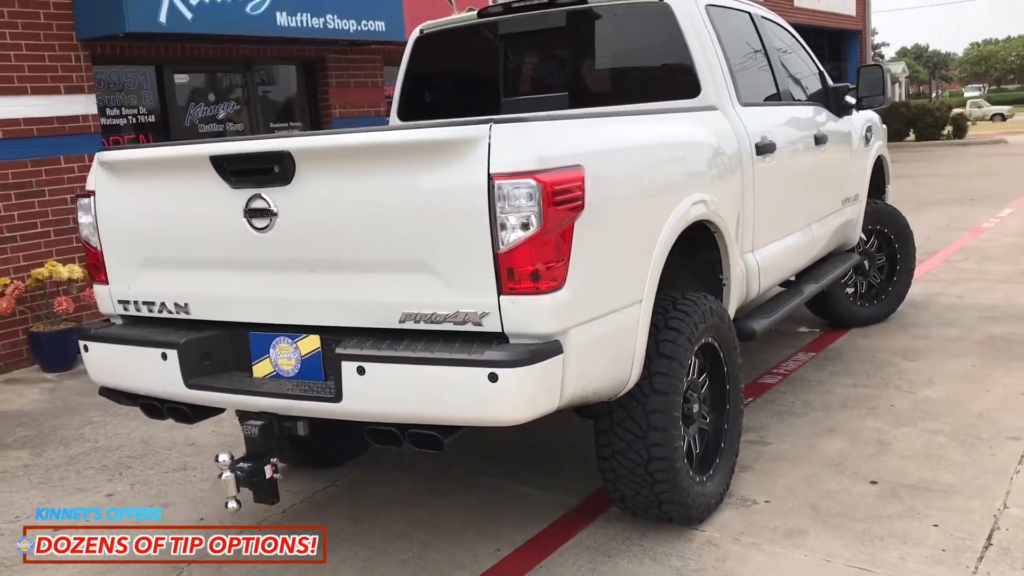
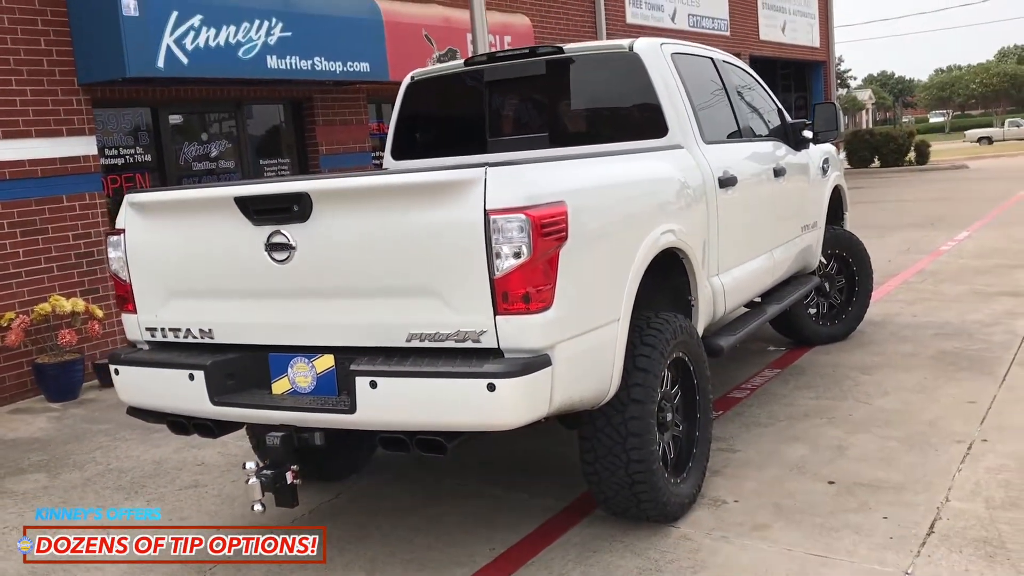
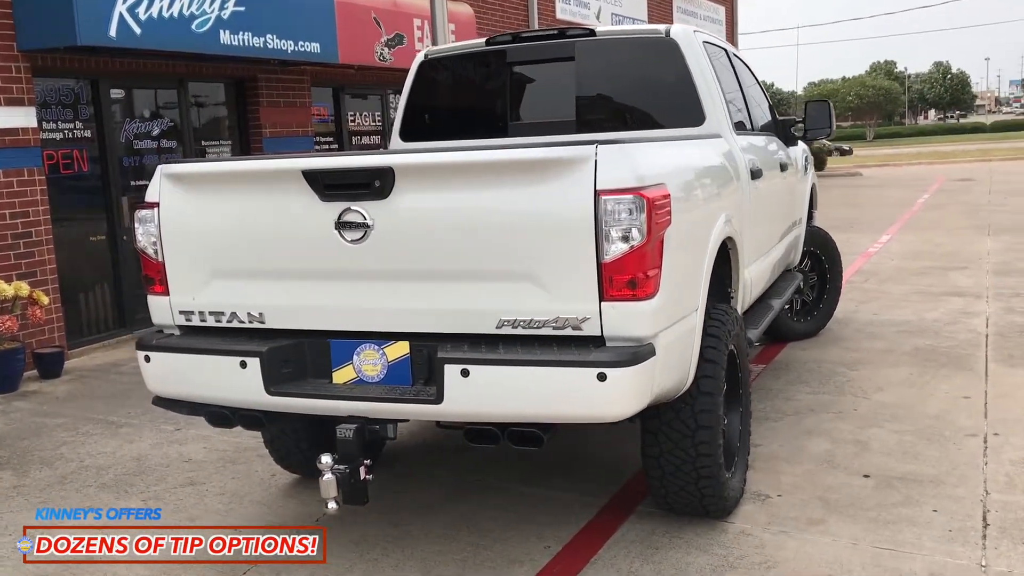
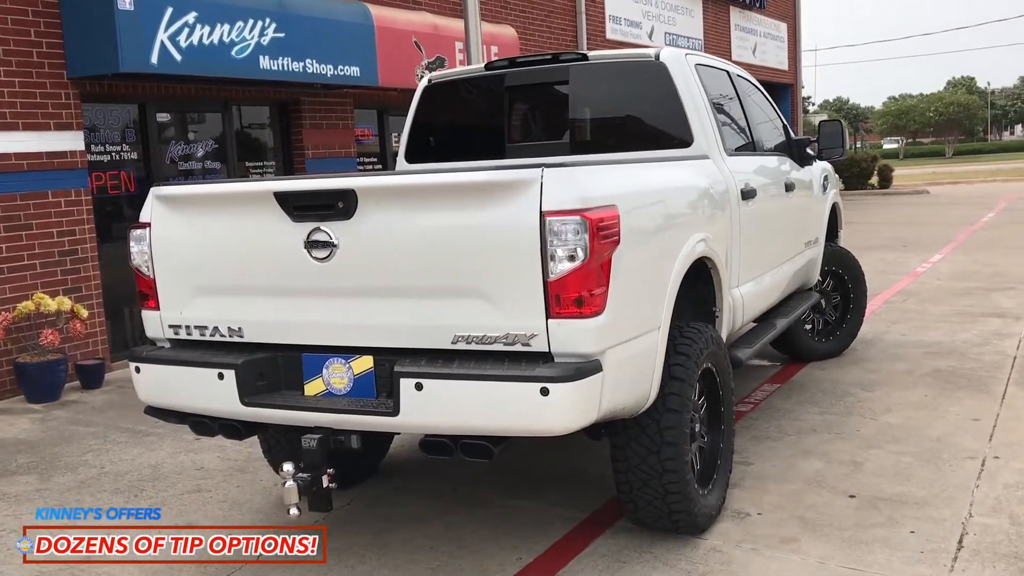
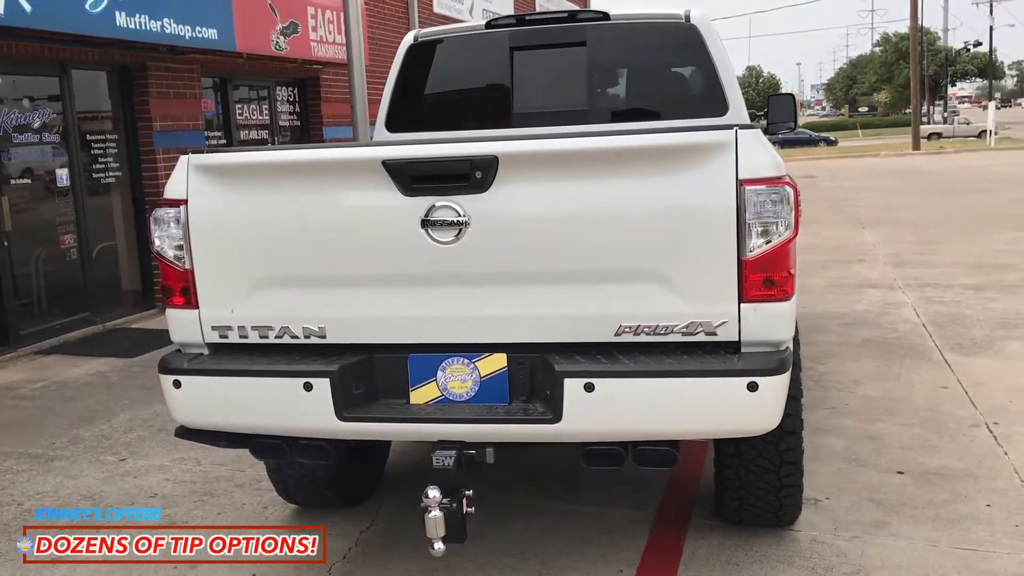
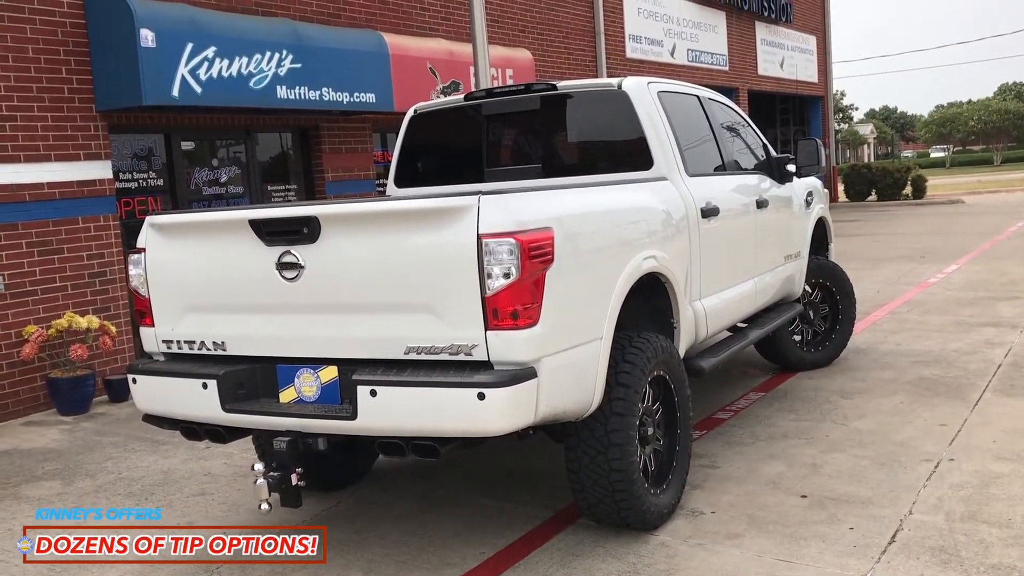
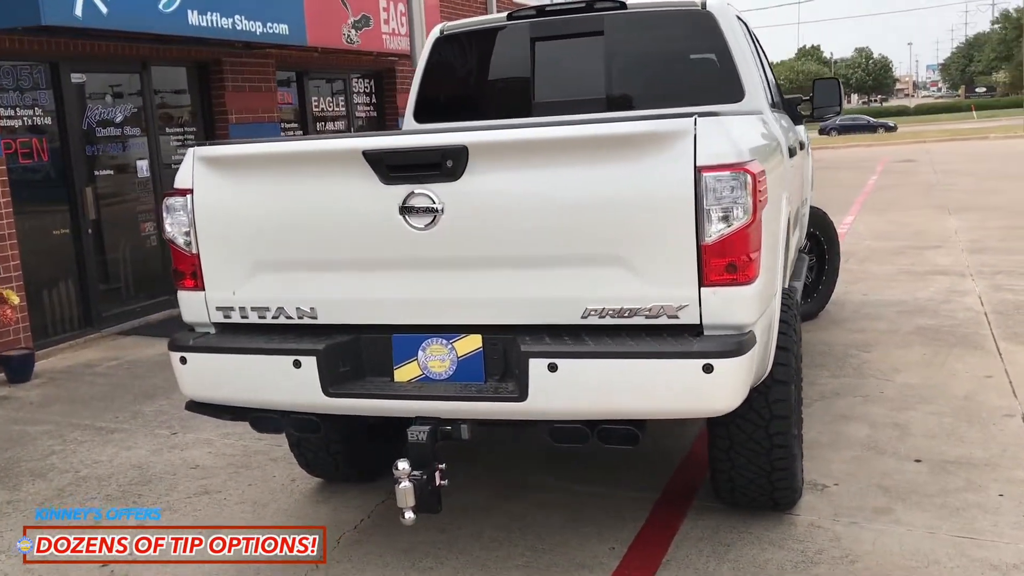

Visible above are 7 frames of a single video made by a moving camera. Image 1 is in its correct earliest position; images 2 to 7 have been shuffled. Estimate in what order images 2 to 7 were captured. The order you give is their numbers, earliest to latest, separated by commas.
2, 6, 4, 3, 7, 5
